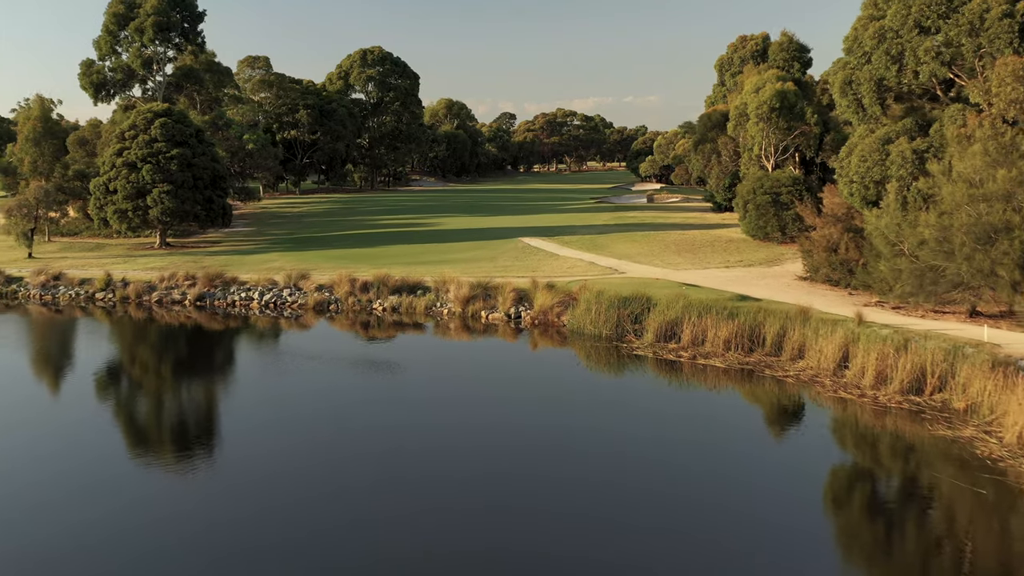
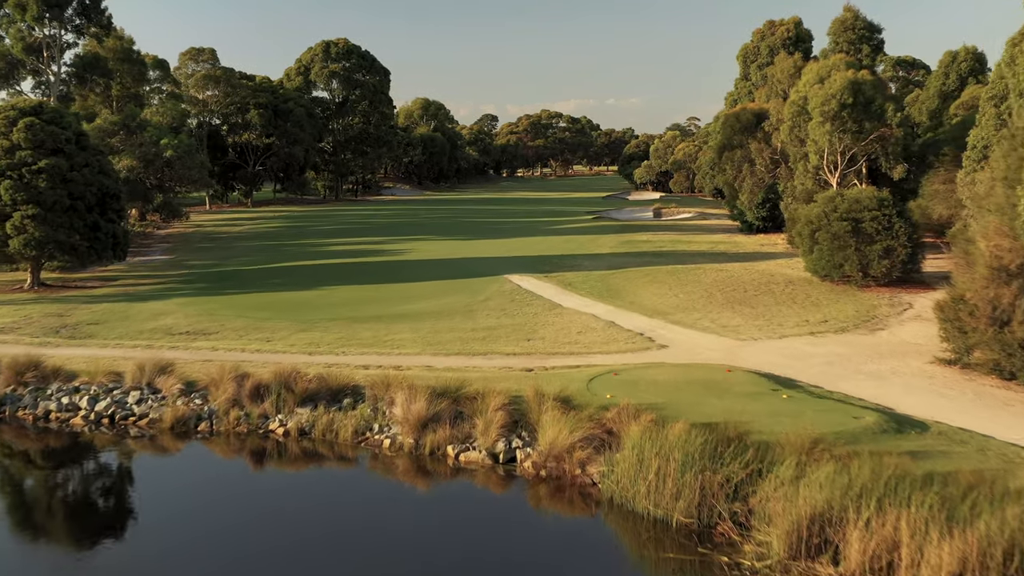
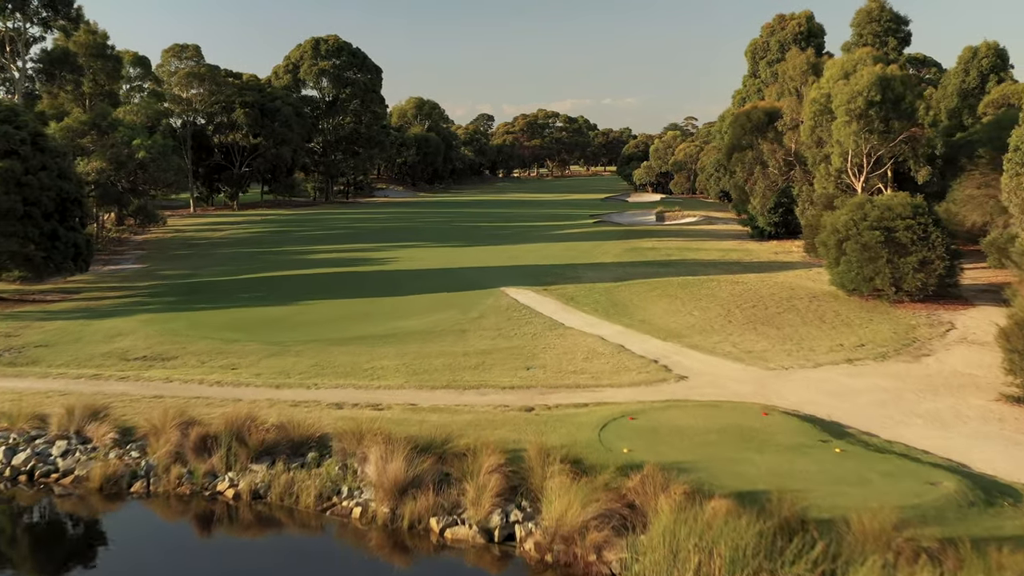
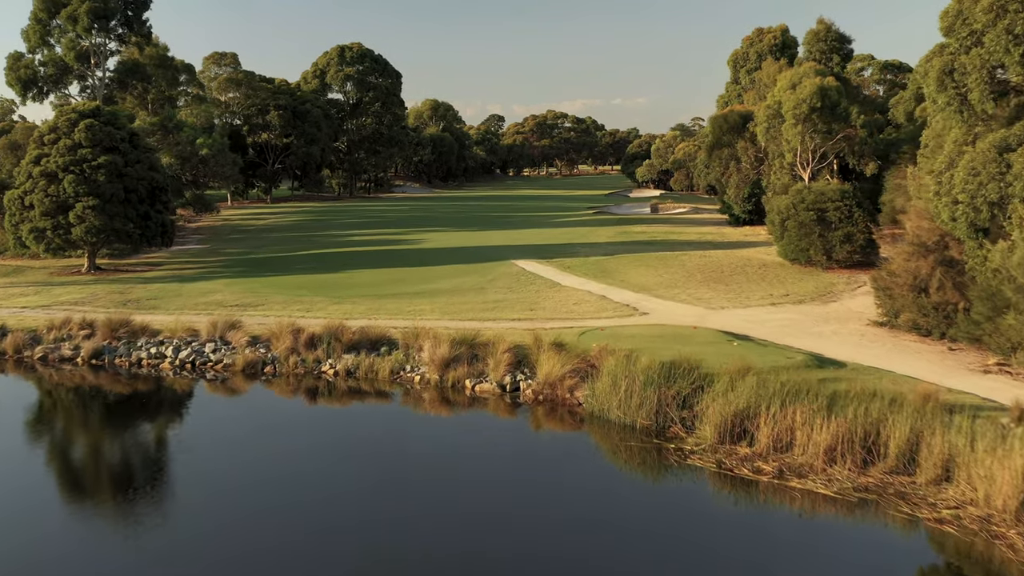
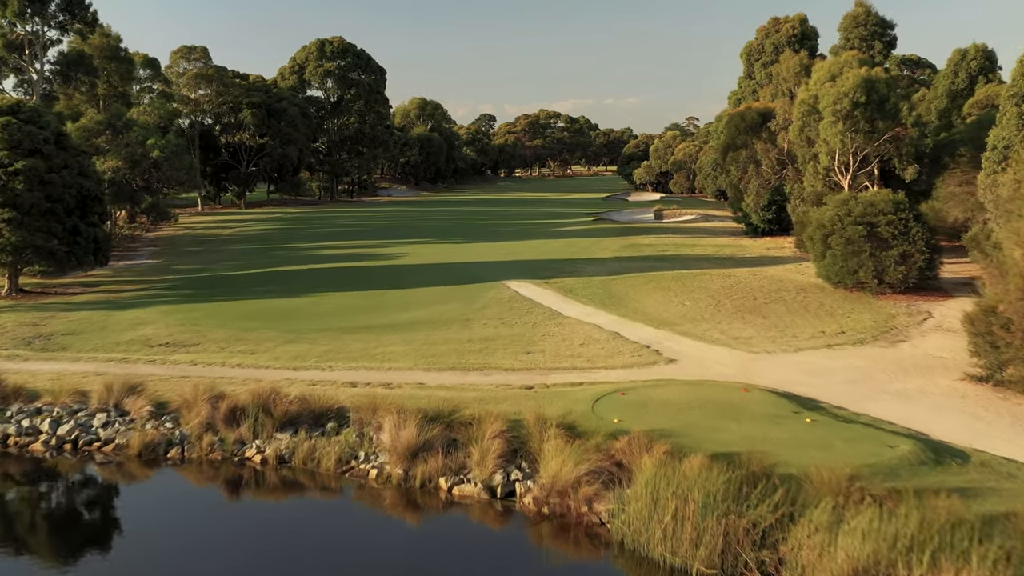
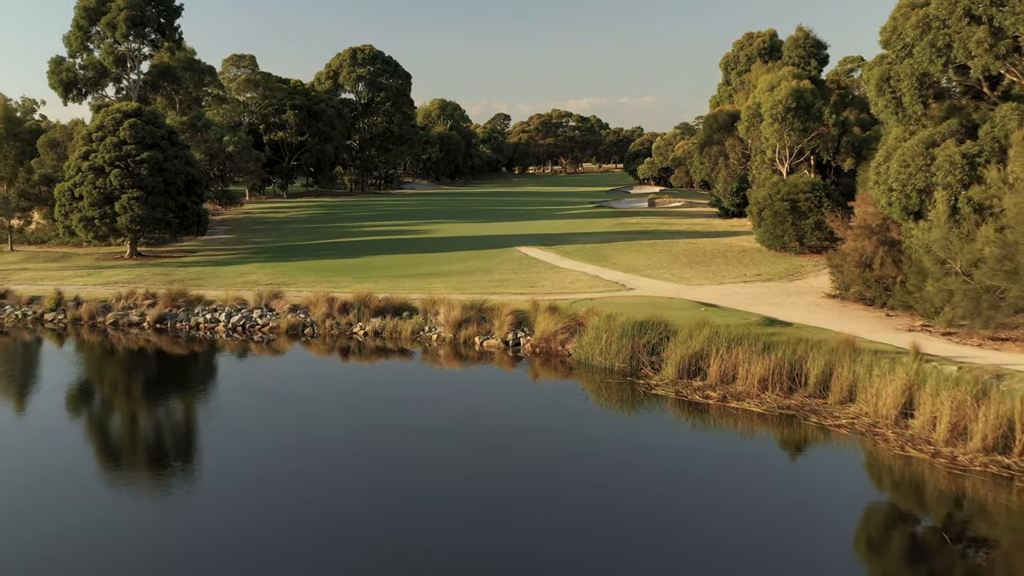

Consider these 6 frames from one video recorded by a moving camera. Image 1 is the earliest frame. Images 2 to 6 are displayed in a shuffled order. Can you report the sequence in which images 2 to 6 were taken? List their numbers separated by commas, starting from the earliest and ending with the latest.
6, 4, 2, 5, 3
